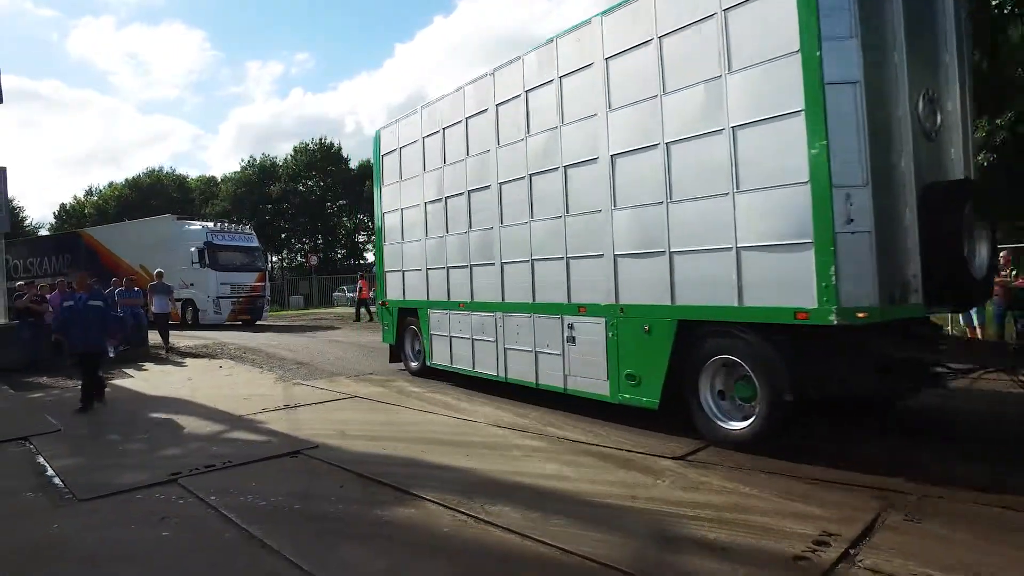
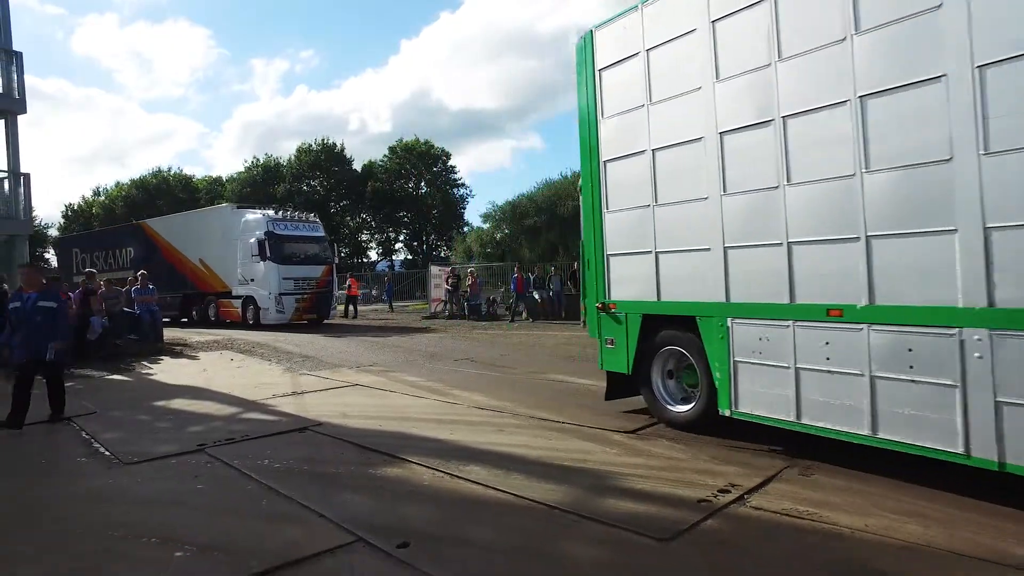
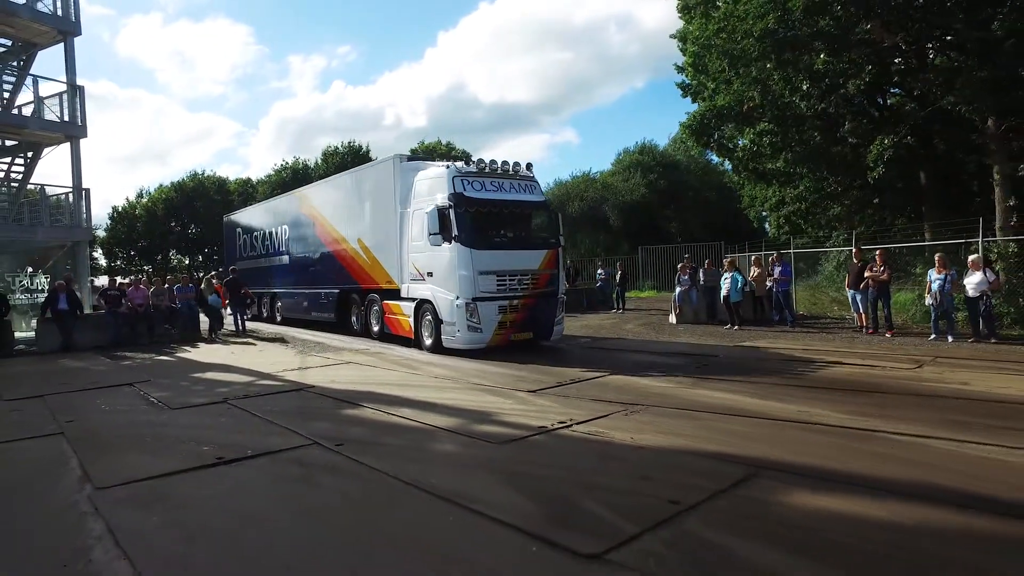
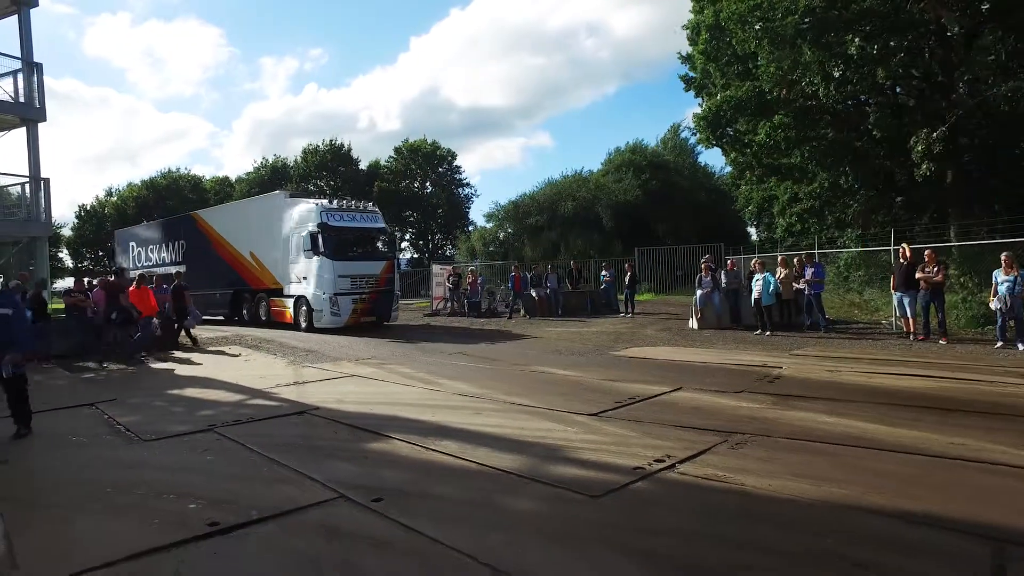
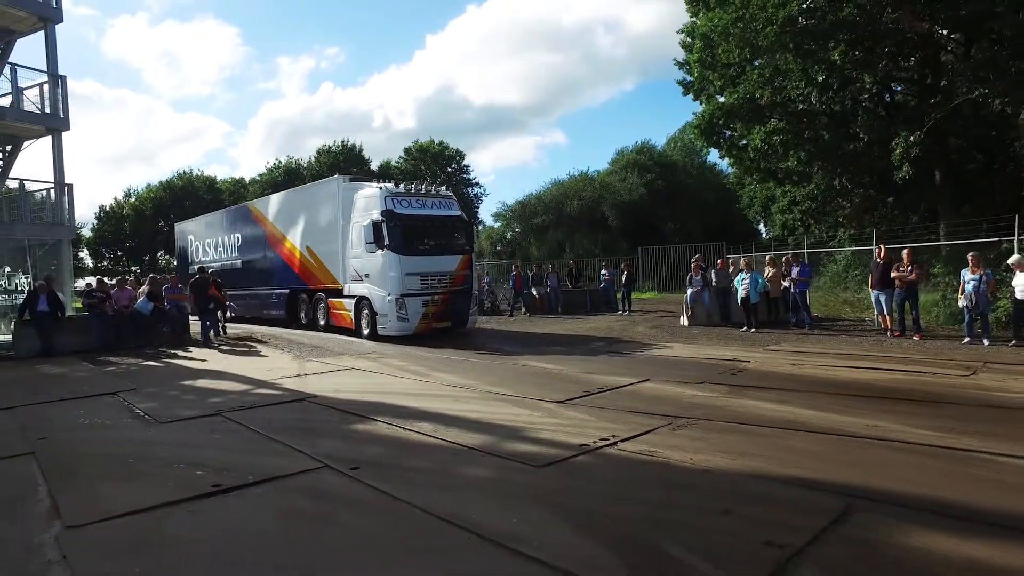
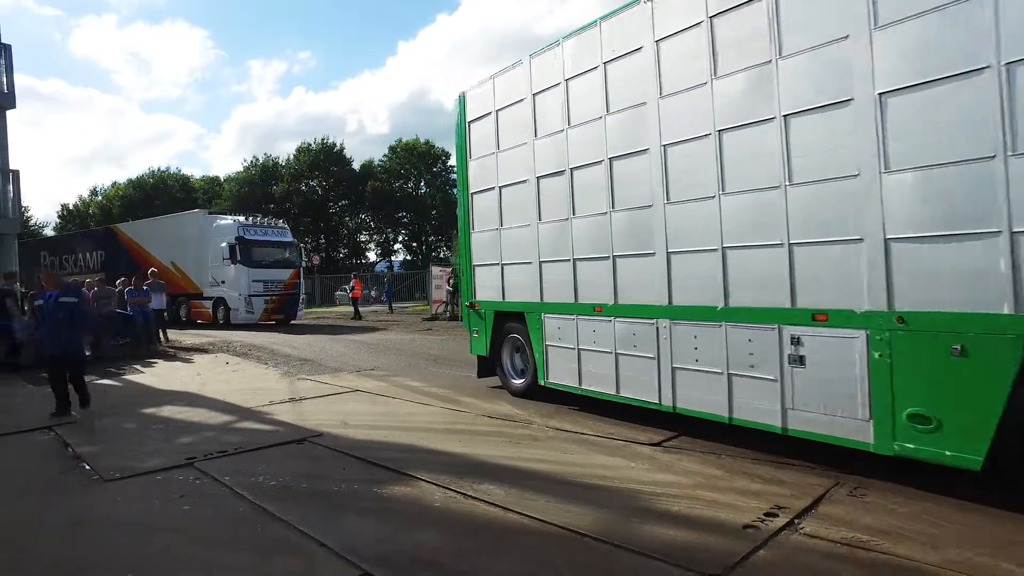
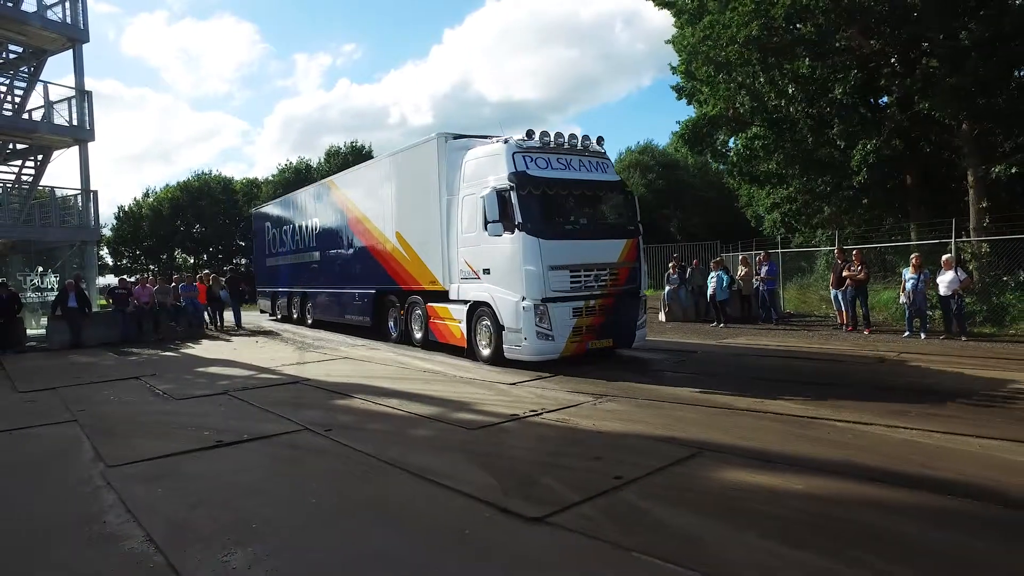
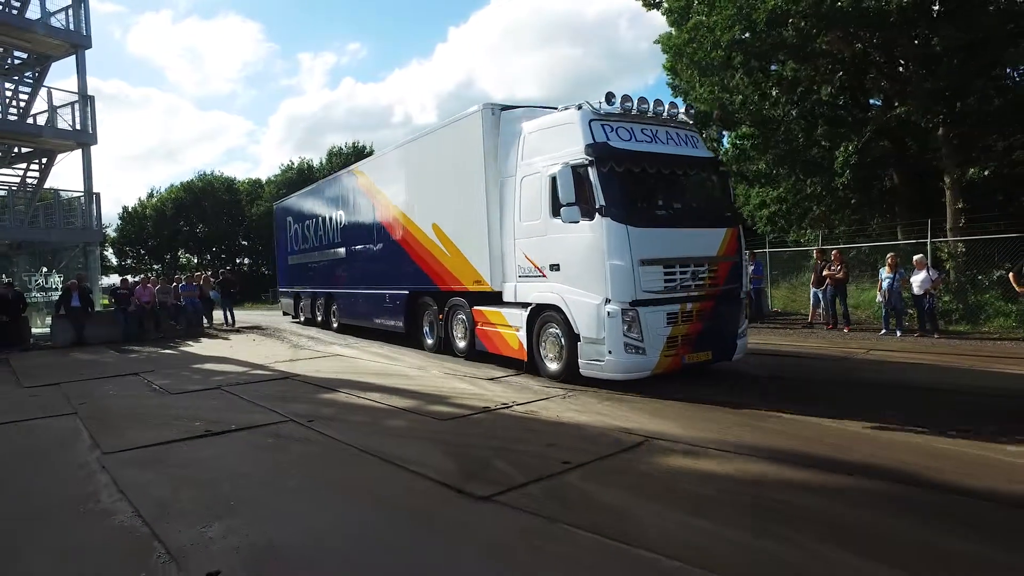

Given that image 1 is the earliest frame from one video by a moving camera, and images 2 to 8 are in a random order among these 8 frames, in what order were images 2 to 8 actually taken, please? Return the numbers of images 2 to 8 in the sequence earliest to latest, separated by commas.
6, 2, 4, 5, 3, 7, 8
